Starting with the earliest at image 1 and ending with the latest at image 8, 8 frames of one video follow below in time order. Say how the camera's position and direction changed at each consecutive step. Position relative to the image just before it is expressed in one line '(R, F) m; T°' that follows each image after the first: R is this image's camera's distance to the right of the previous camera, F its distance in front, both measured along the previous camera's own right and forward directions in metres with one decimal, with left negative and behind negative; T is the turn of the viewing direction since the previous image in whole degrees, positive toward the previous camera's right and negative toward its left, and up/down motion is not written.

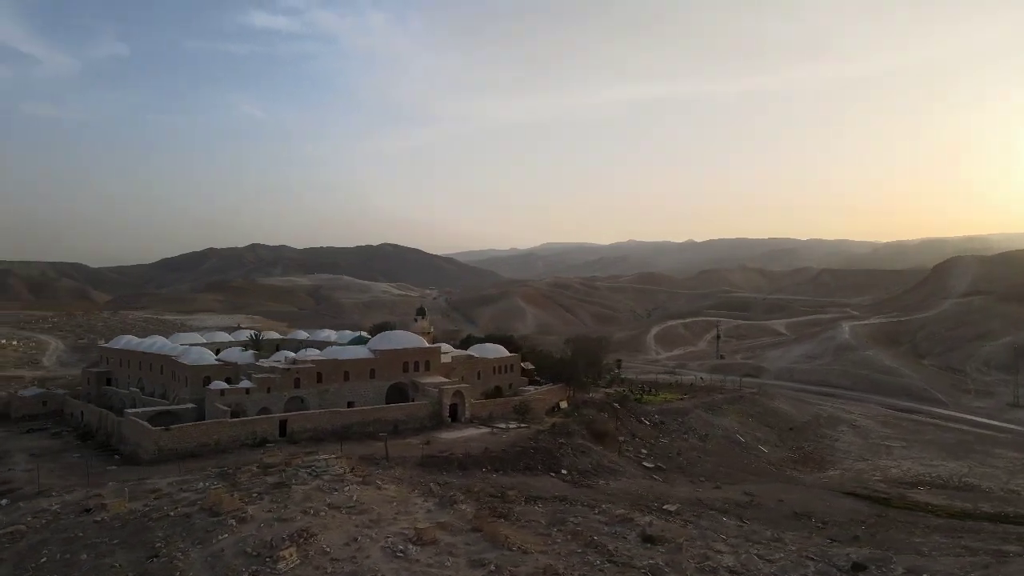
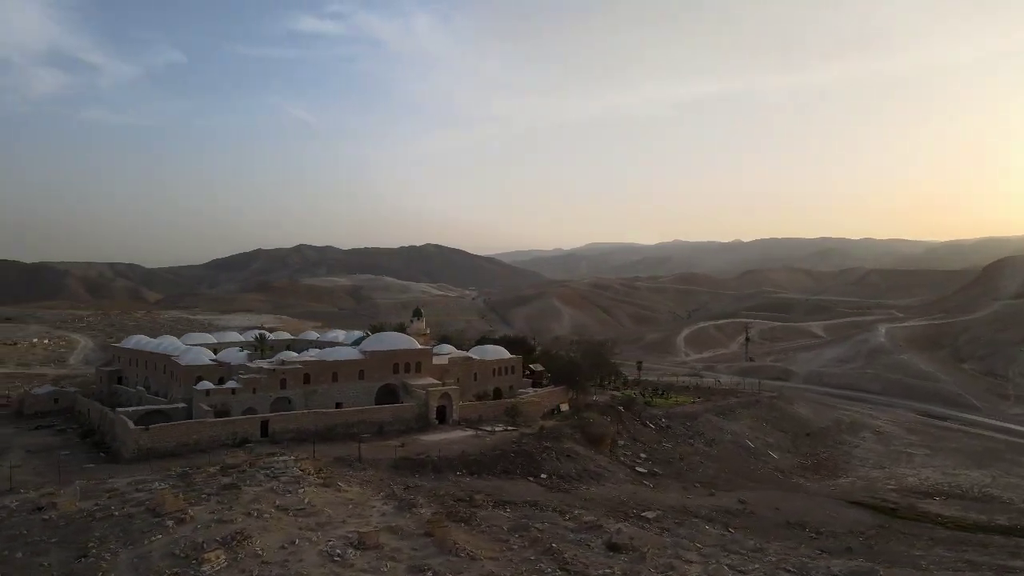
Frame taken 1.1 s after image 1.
(+1.6, +0.3) m; -3°
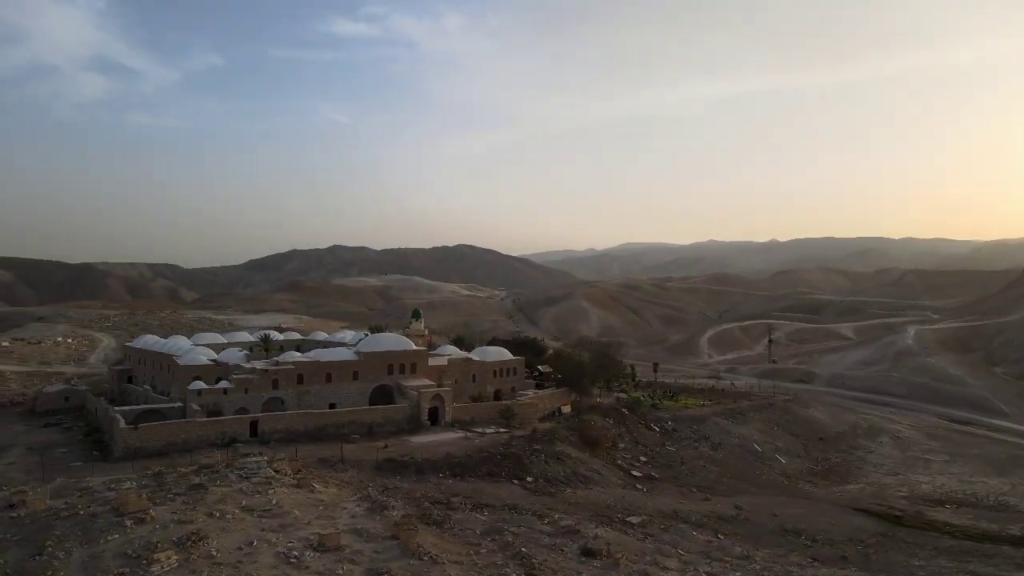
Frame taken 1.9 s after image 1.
(+1.2, +0.2) m; -2°
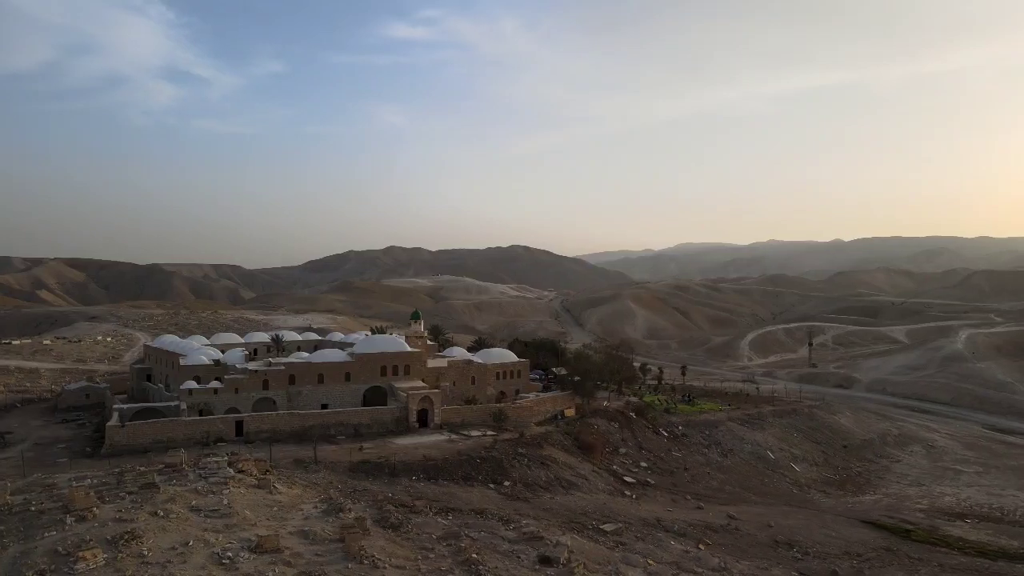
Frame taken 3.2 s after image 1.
(+1.9, +0.3) m; -4°
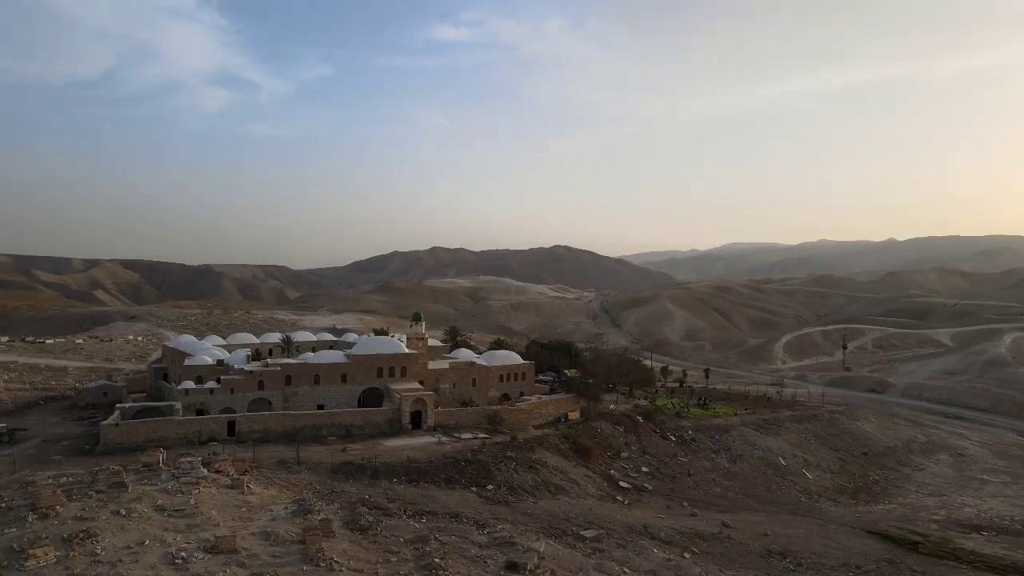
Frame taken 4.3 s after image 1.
(+1.5, +0.2) m; -3°
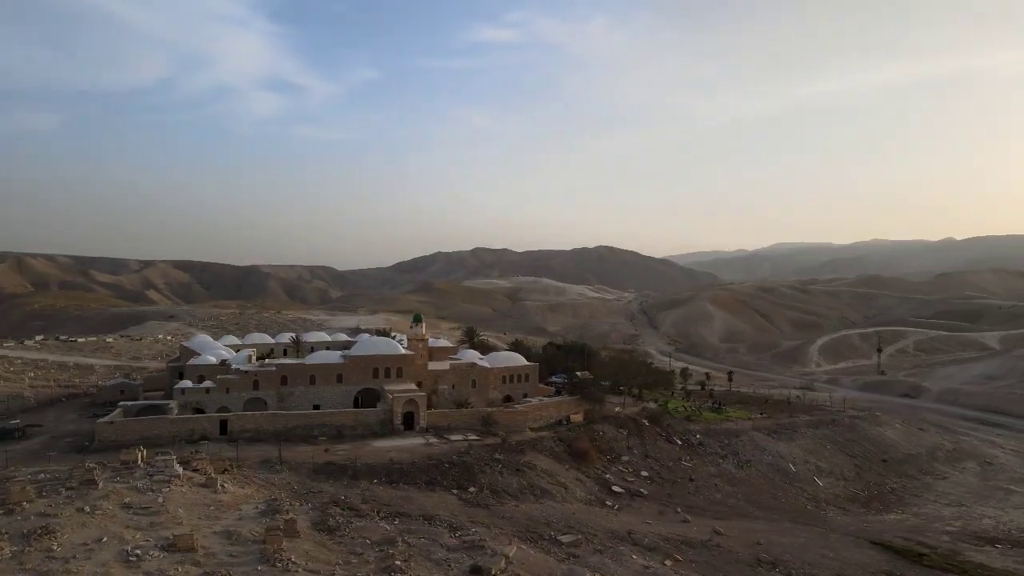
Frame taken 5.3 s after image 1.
(+1.5, +0.2) m; -3°
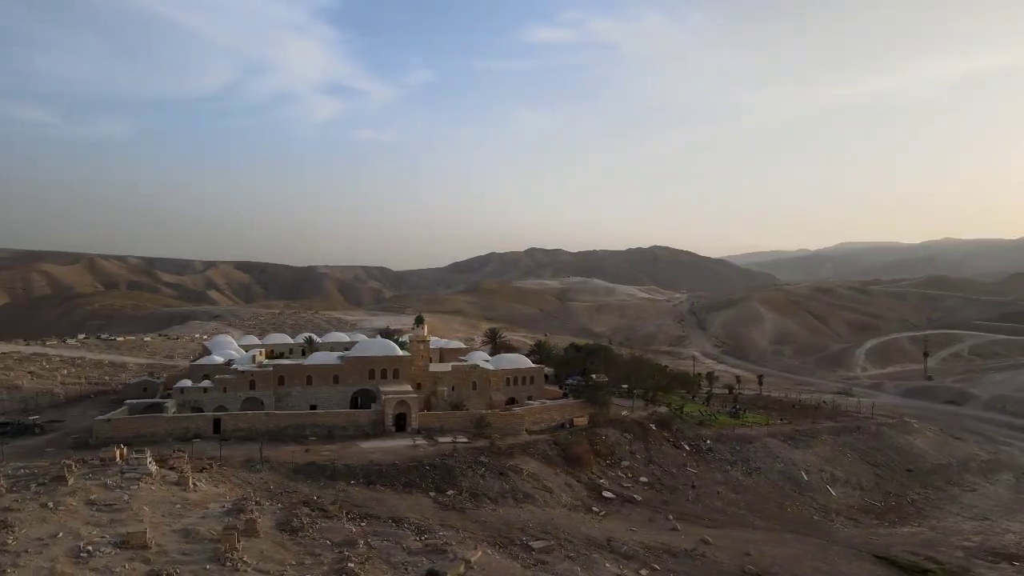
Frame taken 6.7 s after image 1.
(+1.9, +0.2) m; -4°
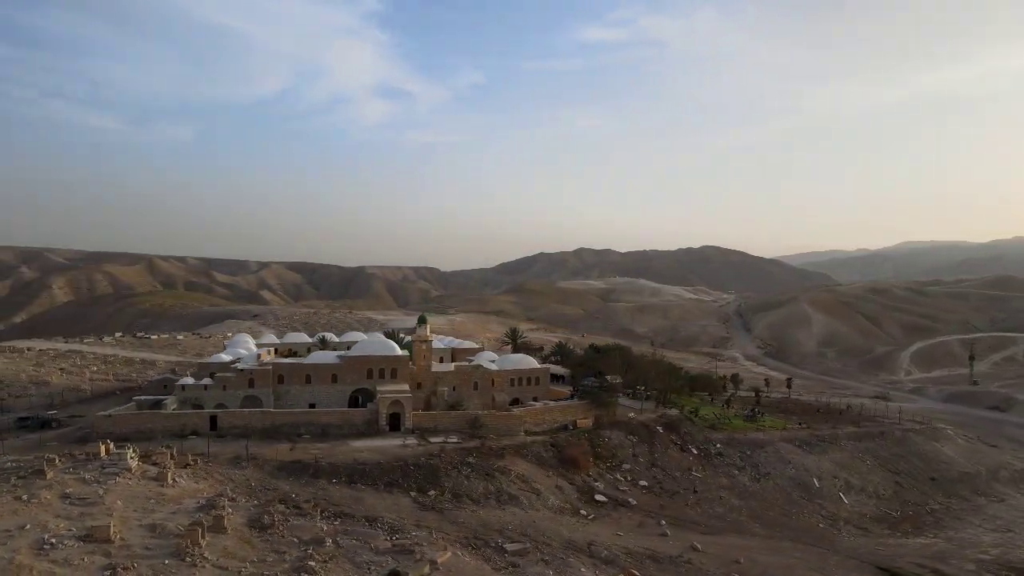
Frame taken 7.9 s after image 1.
(+1.6, +0.2) m; -3°
